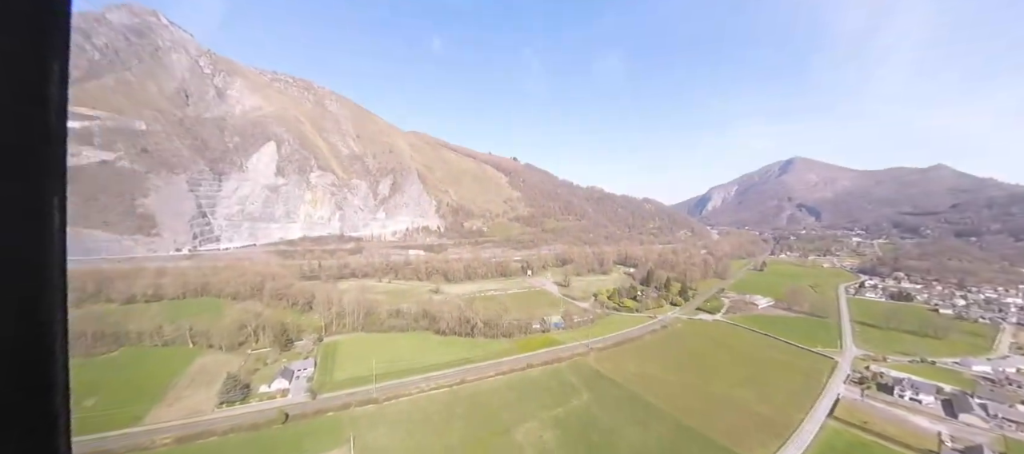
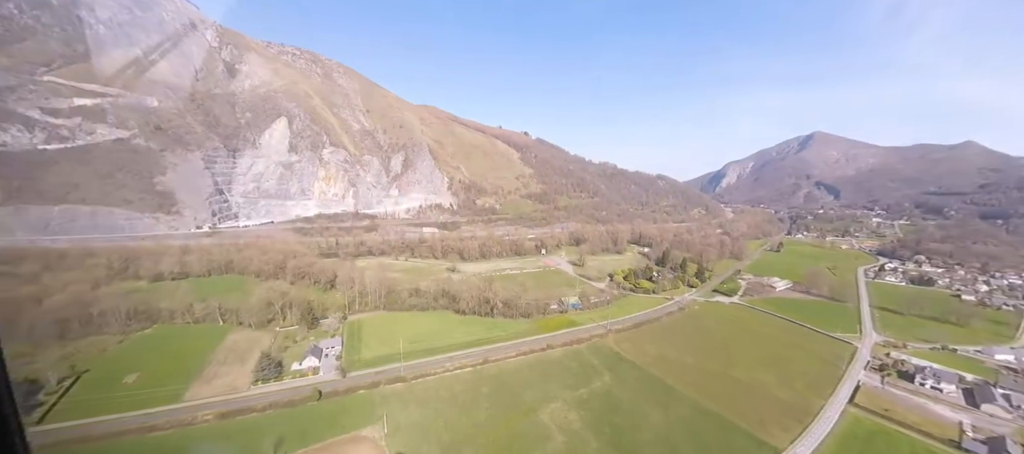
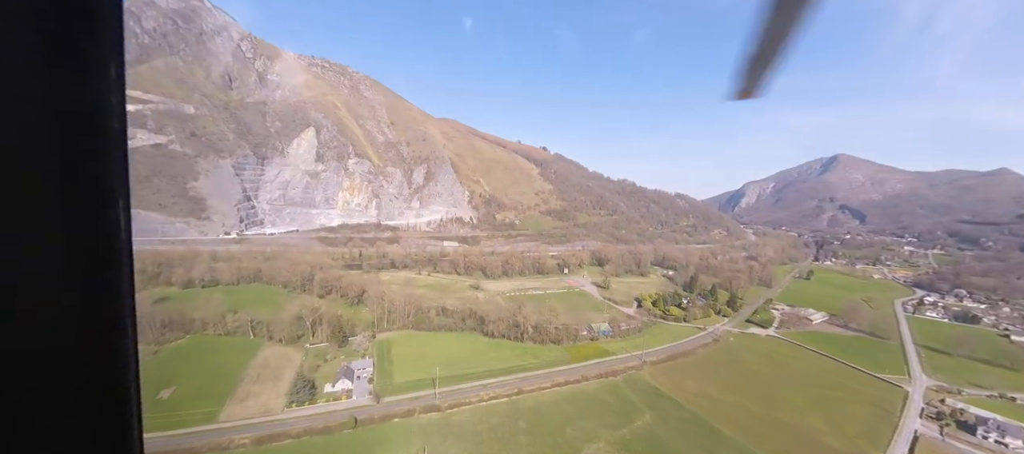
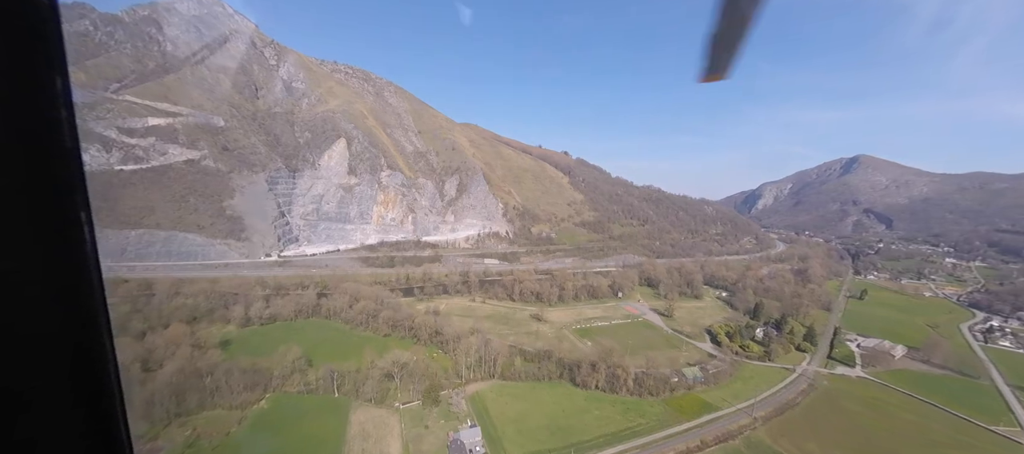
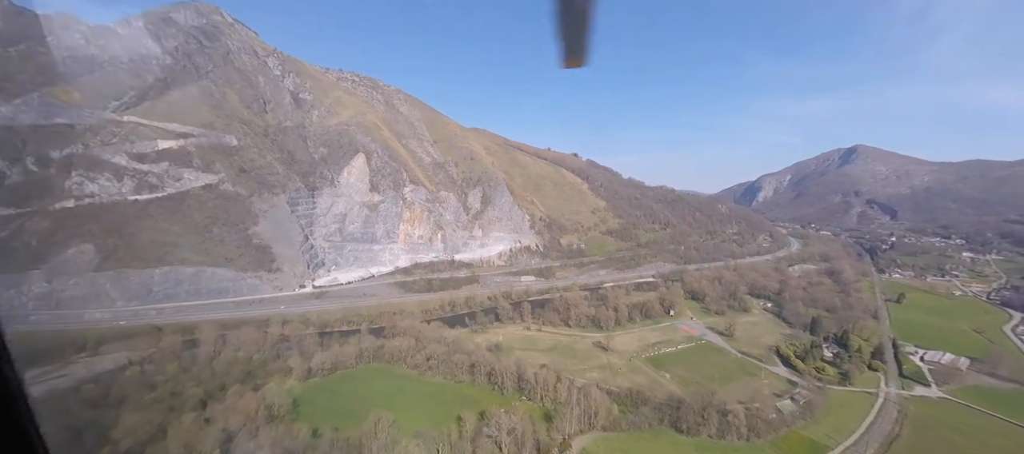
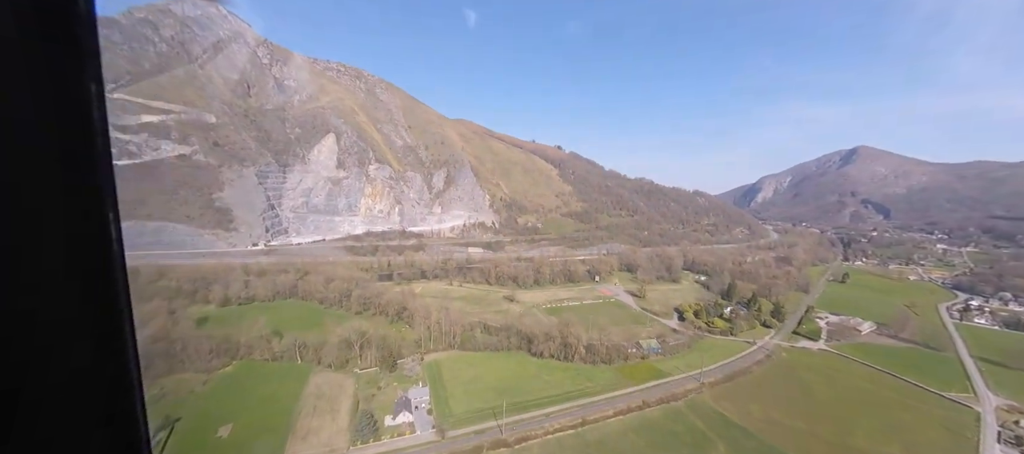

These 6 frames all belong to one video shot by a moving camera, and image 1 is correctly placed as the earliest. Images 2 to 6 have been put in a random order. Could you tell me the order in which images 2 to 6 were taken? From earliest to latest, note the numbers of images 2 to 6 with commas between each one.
2, 3, 6, 4, 5
